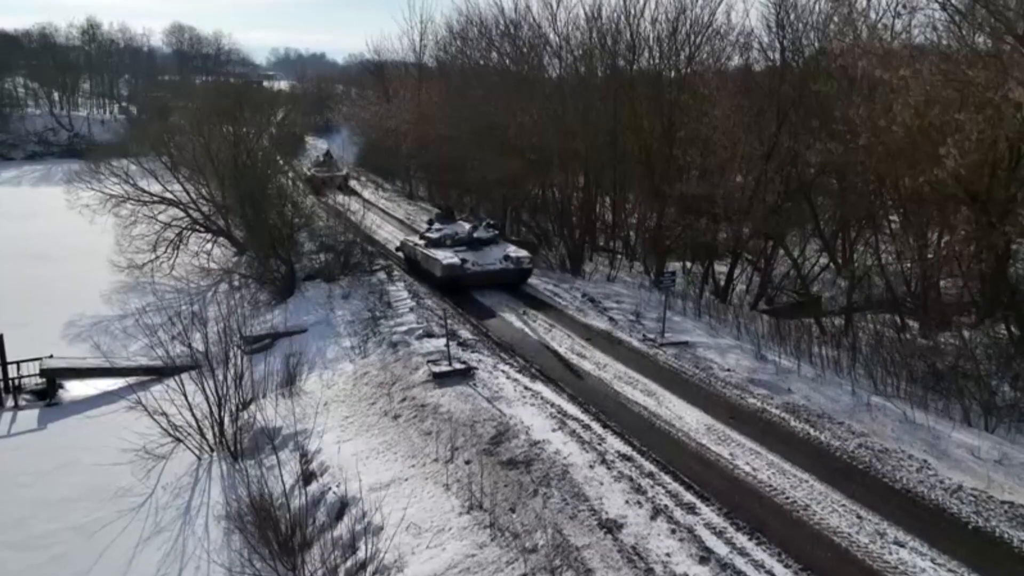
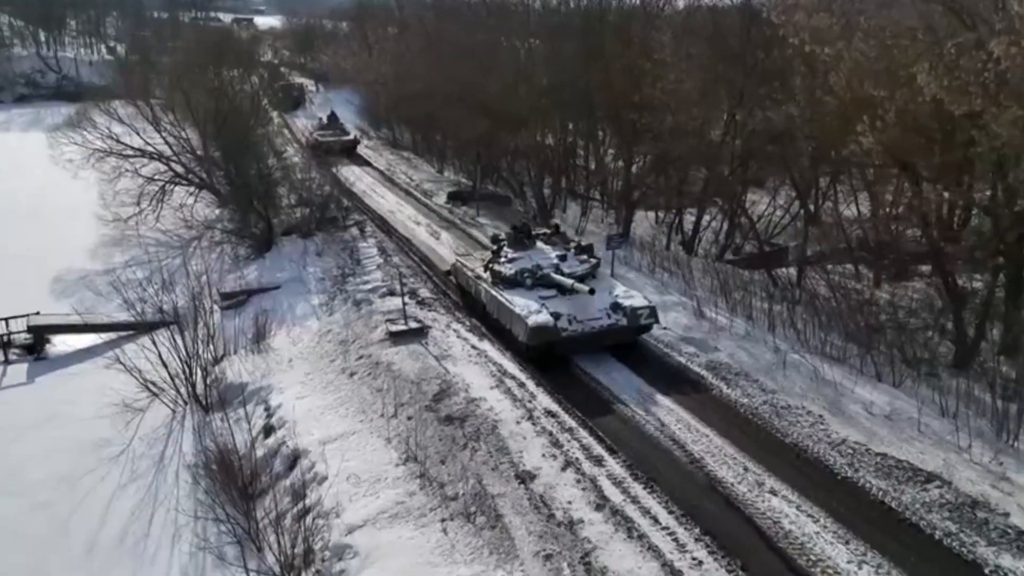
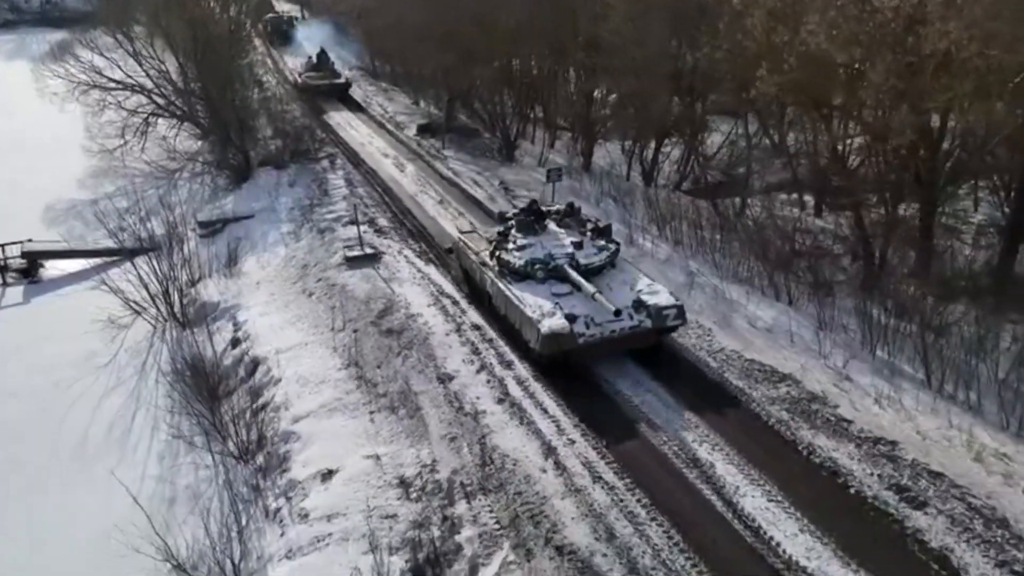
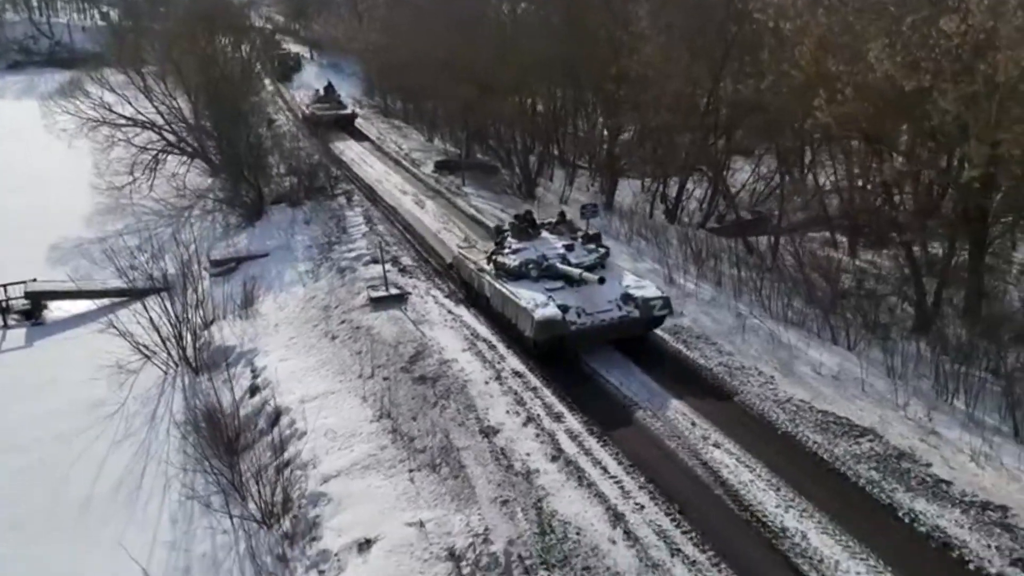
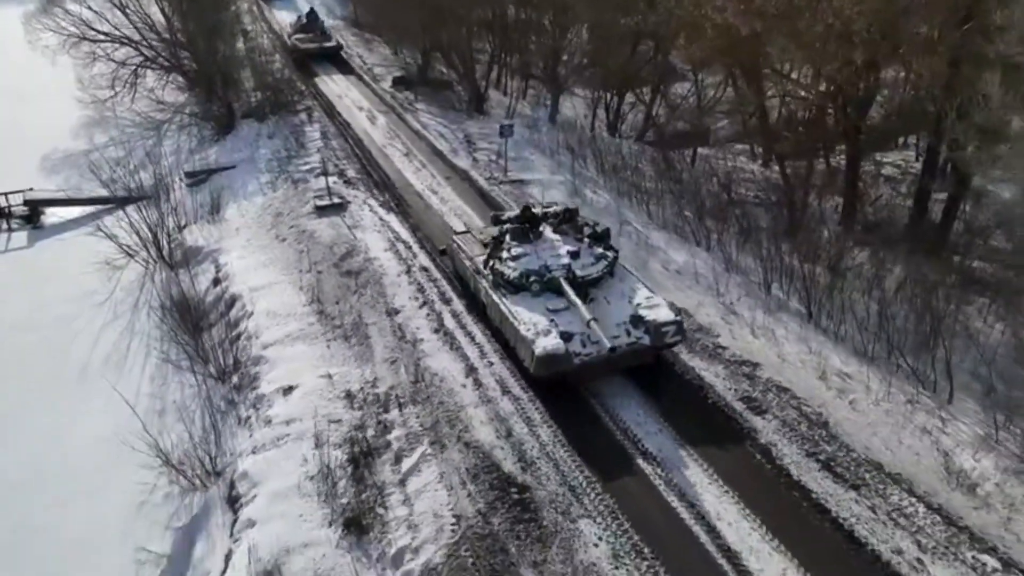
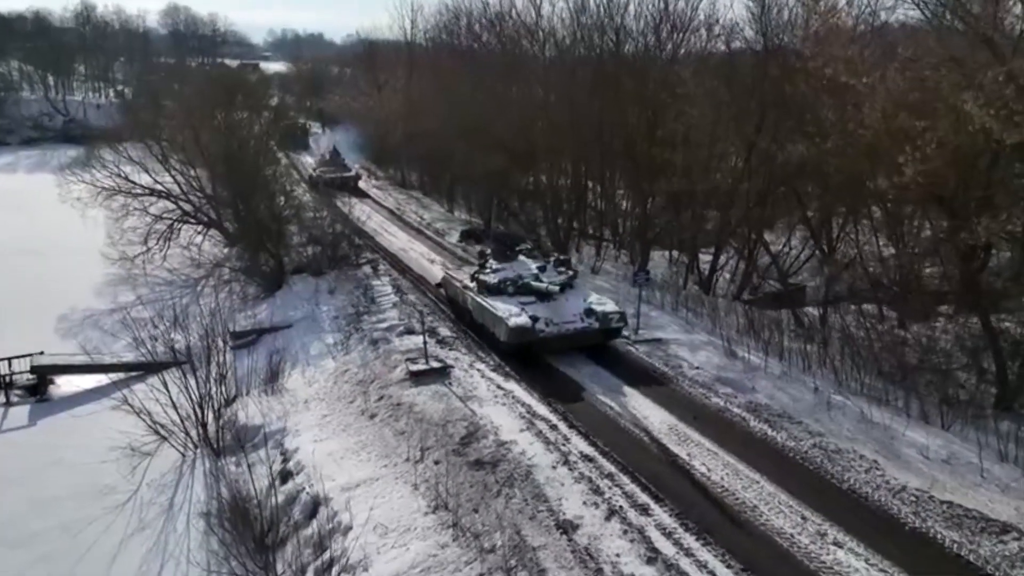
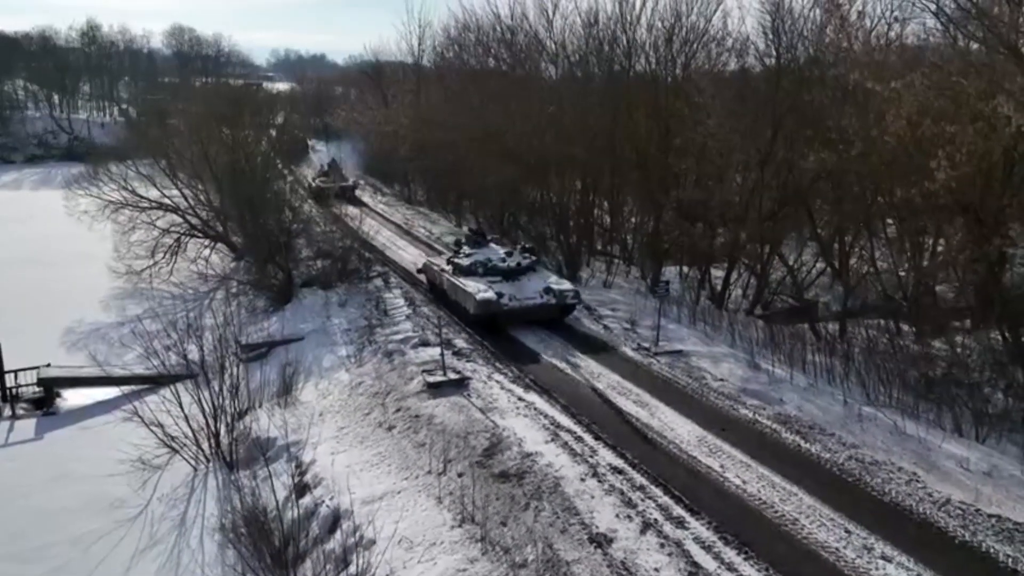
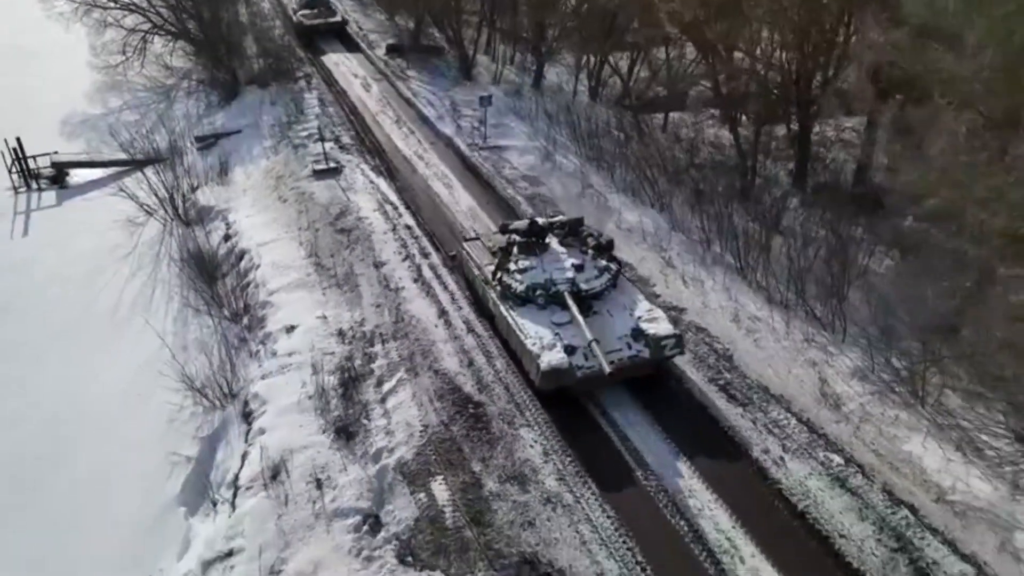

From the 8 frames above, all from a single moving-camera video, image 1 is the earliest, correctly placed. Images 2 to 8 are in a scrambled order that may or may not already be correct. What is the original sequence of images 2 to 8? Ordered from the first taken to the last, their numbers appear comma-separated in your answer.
7, 6, 2, 4, 3, 5, 8
